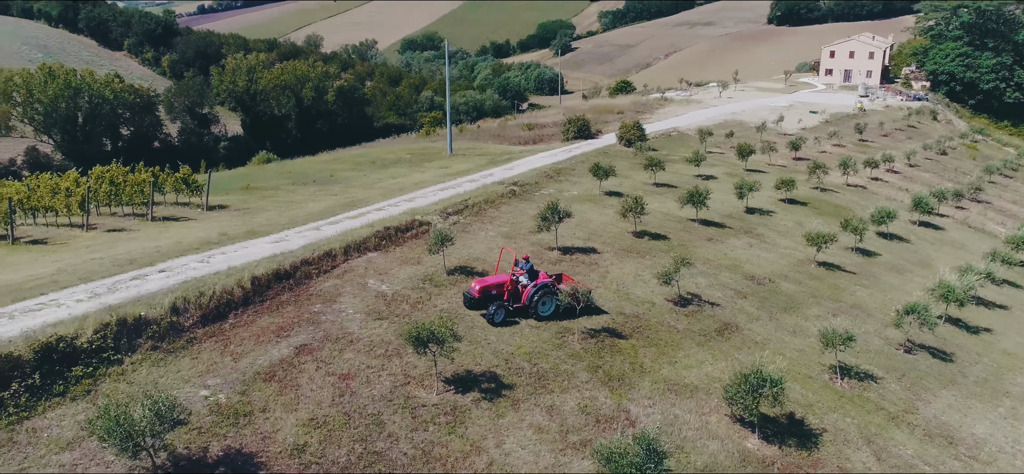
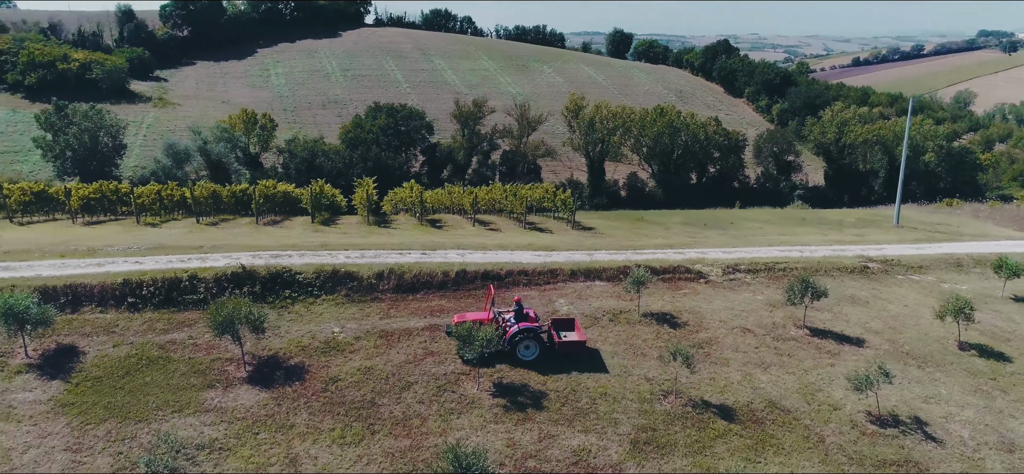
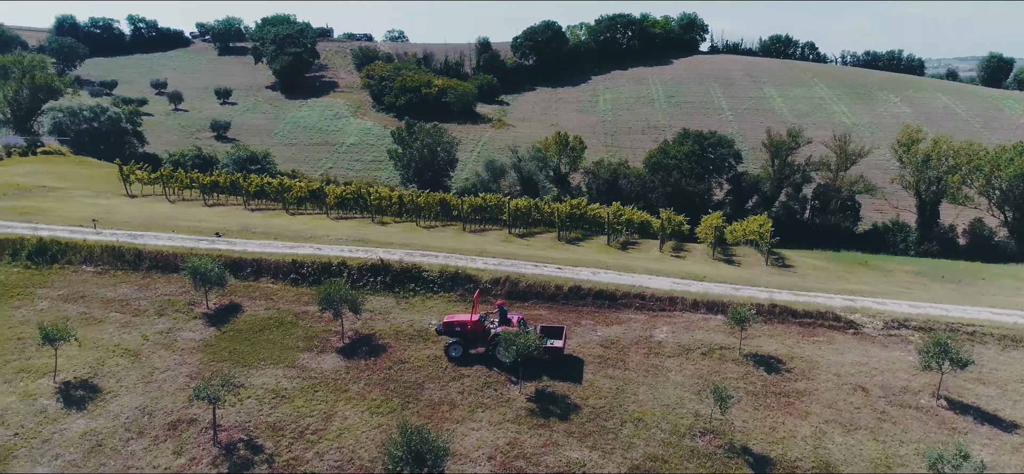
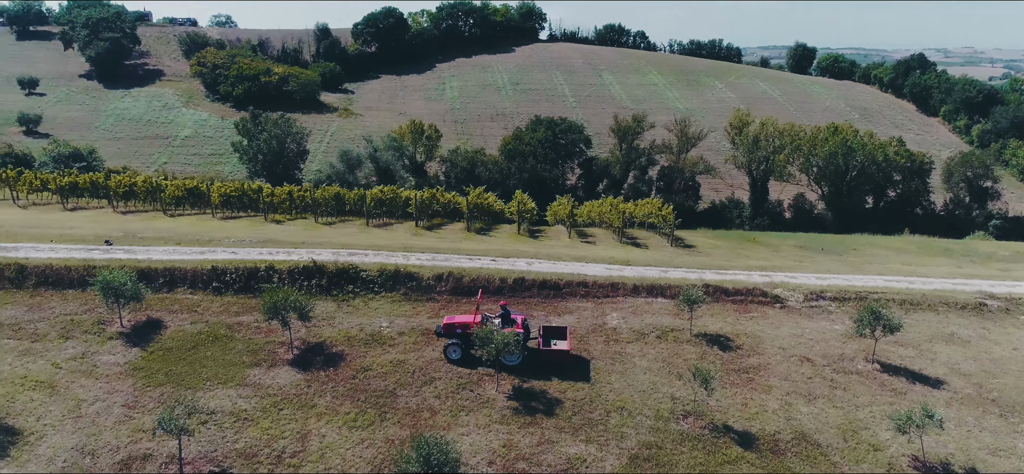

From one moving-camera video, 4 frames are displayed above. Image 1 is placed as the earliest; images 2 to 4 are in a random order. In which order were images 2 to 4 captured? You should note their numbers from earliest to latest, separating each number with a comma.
2, 4, 3
